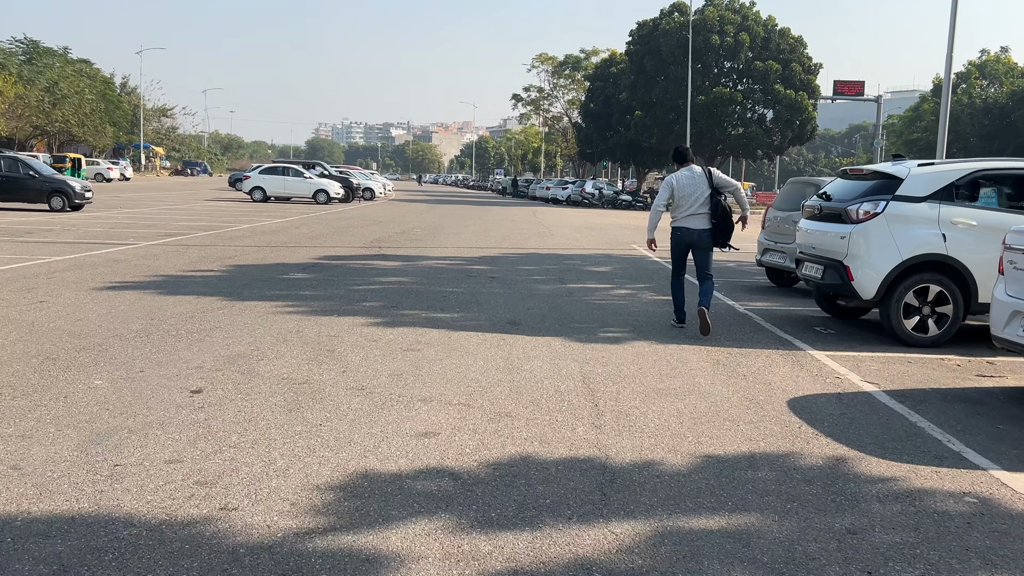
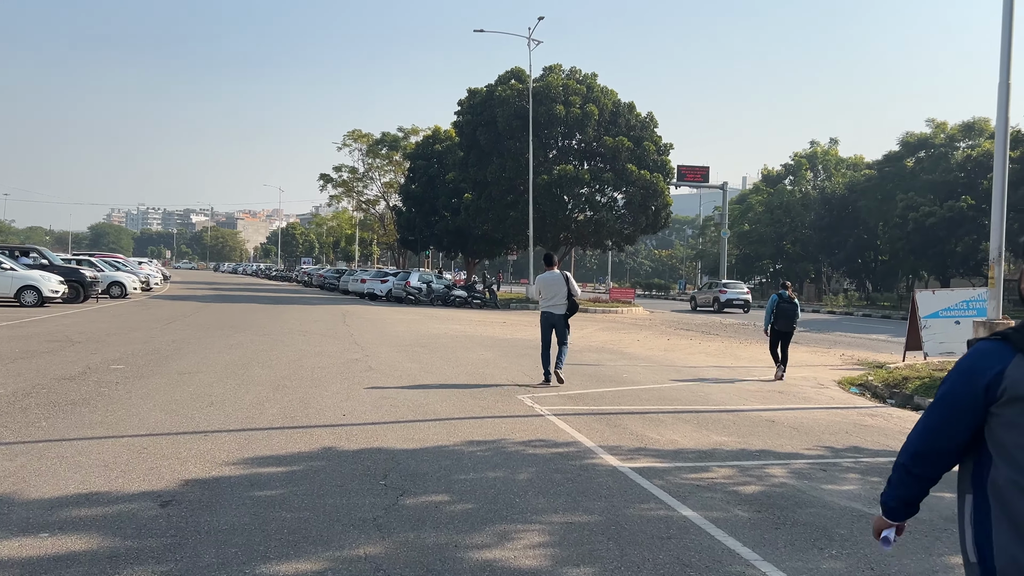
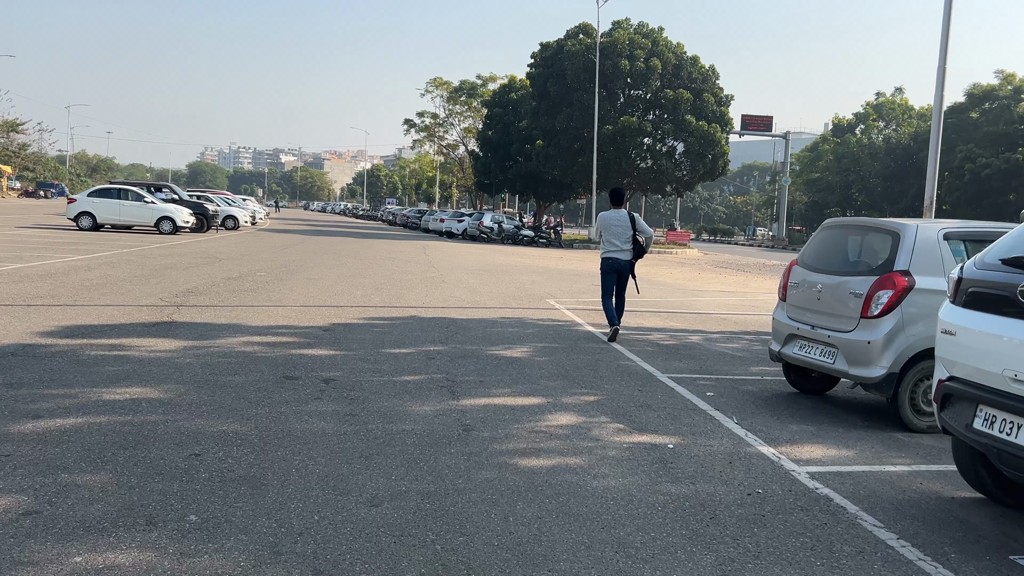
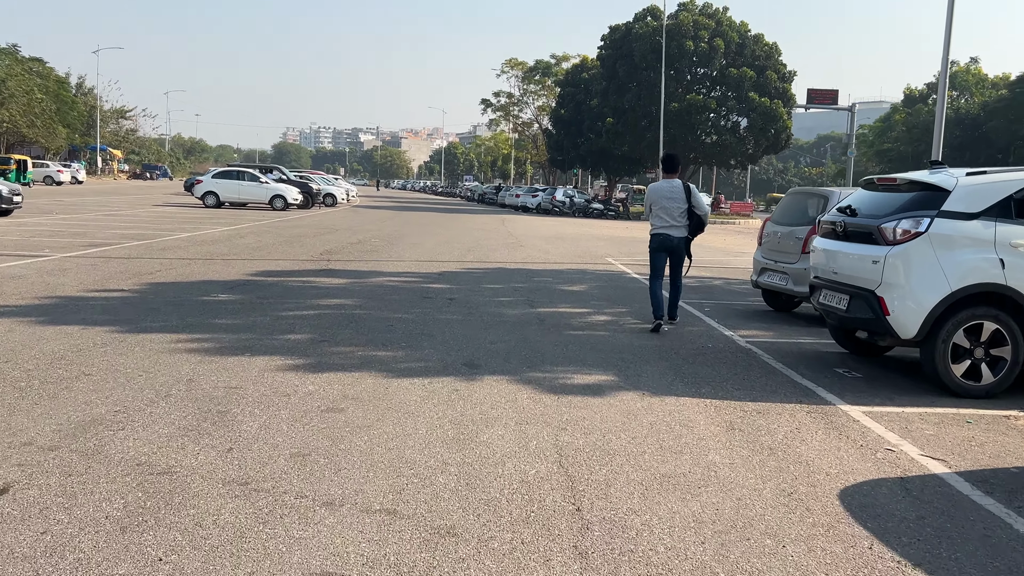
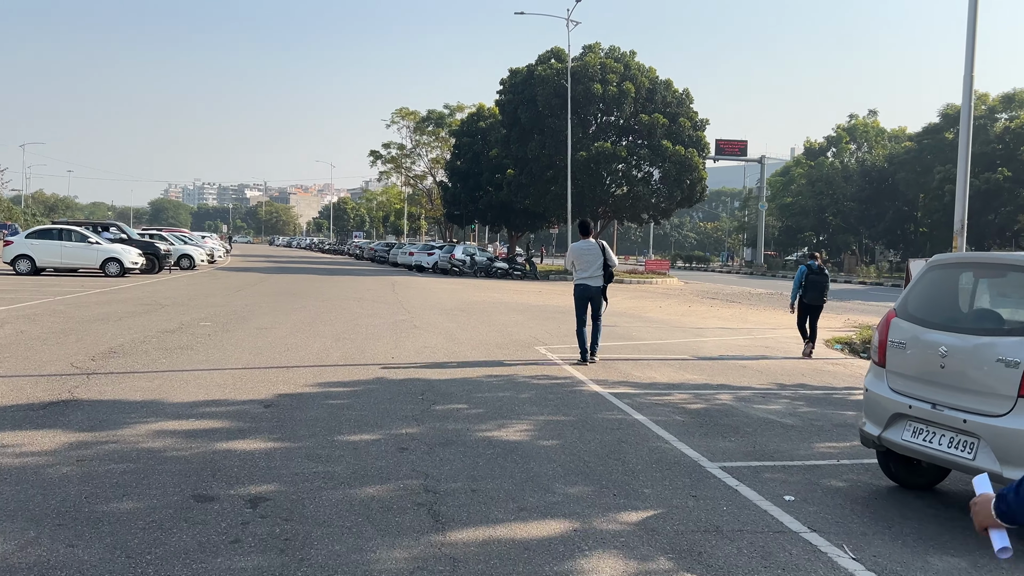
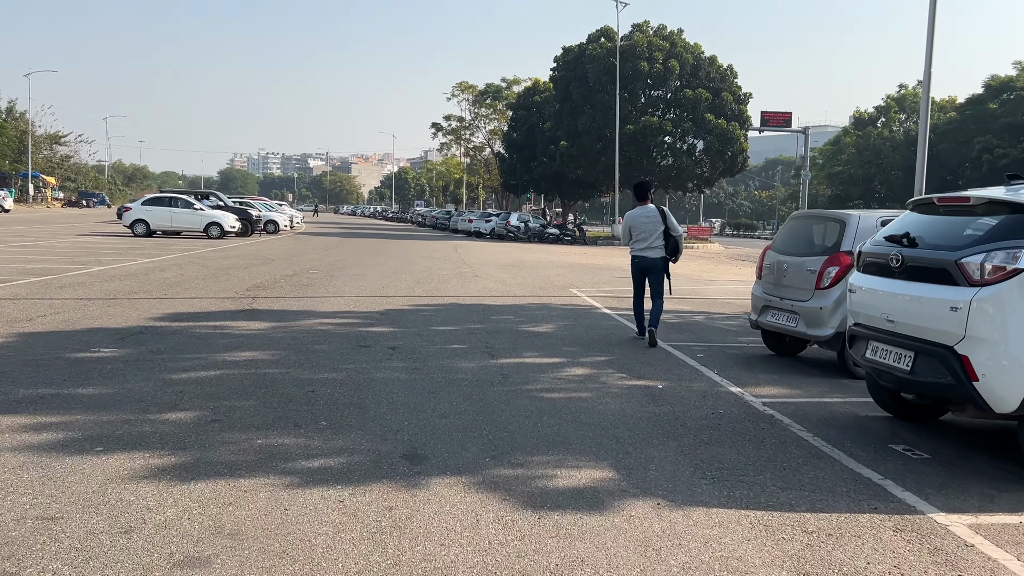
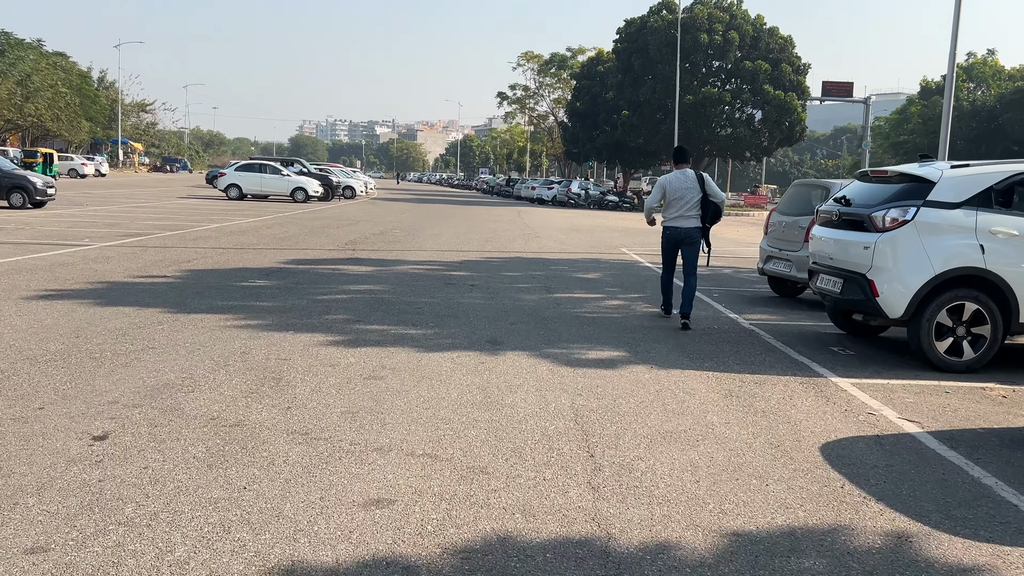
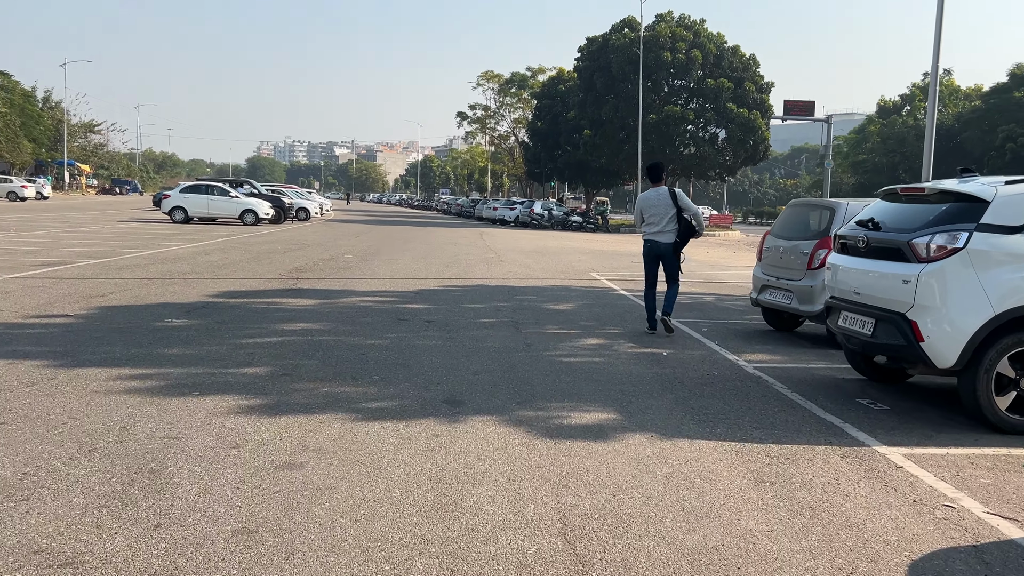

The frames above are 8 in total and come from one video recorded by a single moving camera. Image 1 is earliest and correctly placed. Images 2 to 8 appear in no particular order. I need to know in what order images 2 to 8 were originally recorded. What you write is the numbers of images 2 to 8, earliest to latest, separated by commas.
7, 4, 8, 6, 3, 5, 2
